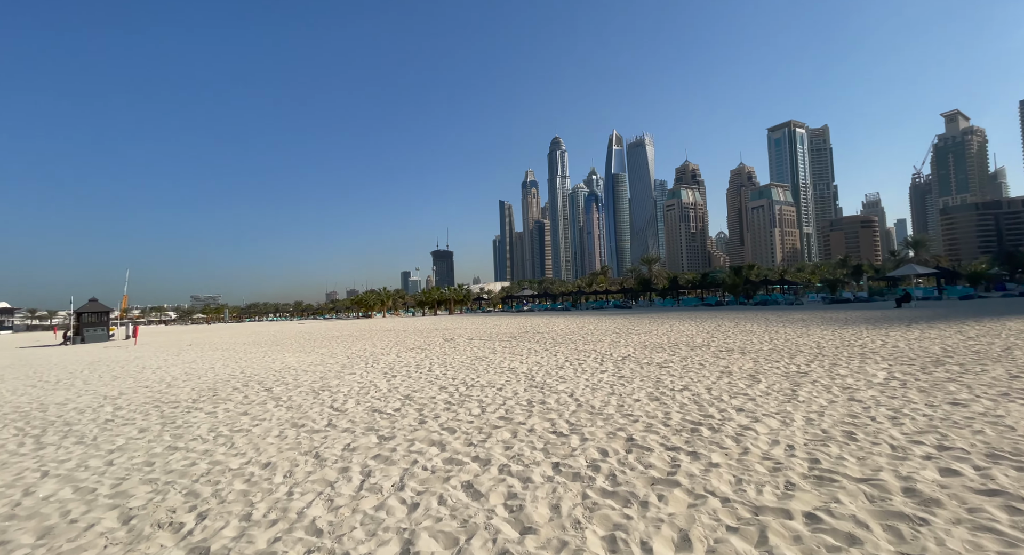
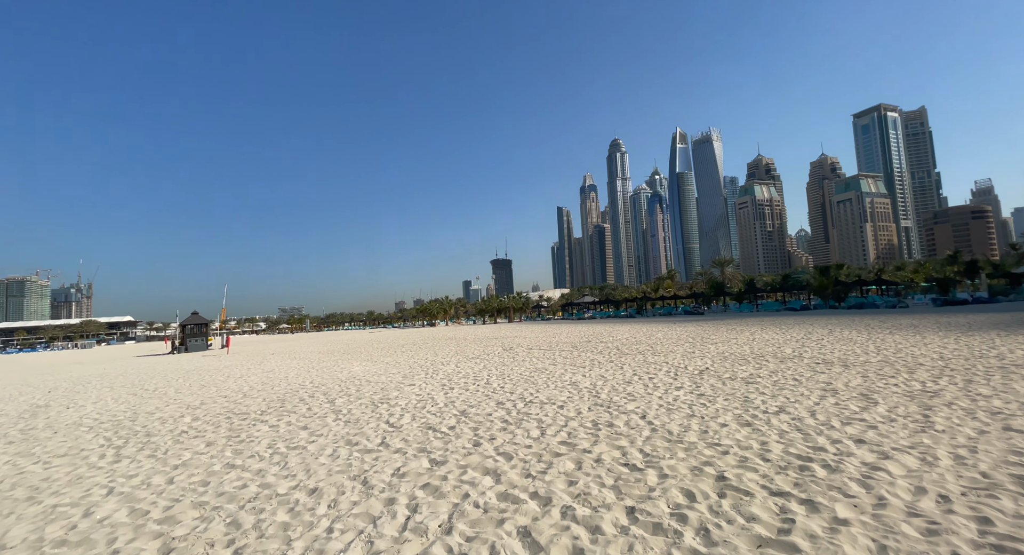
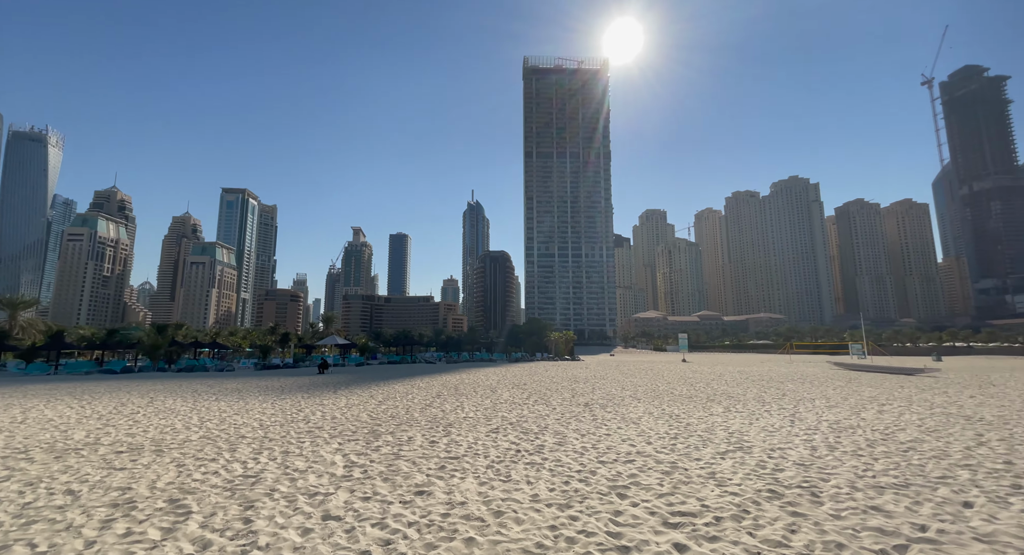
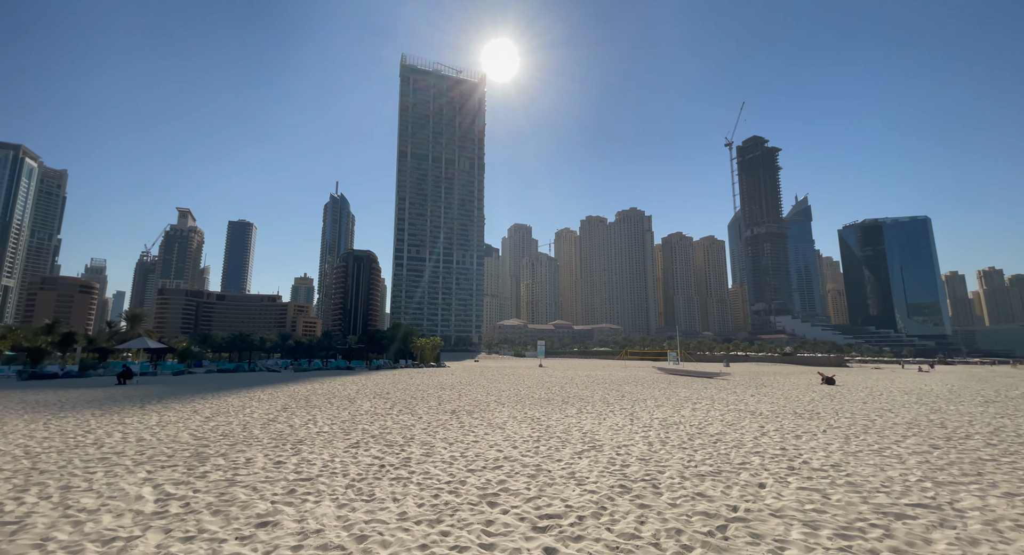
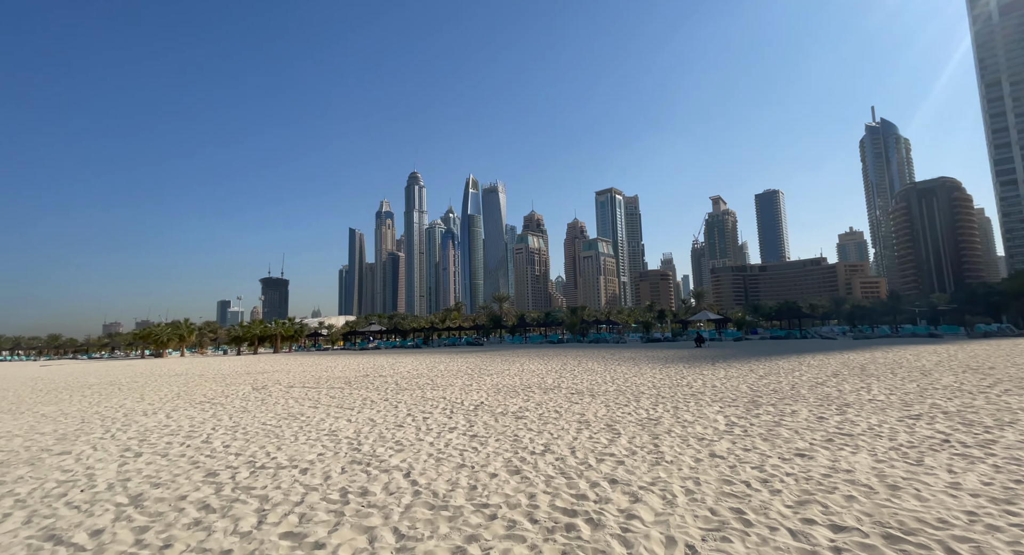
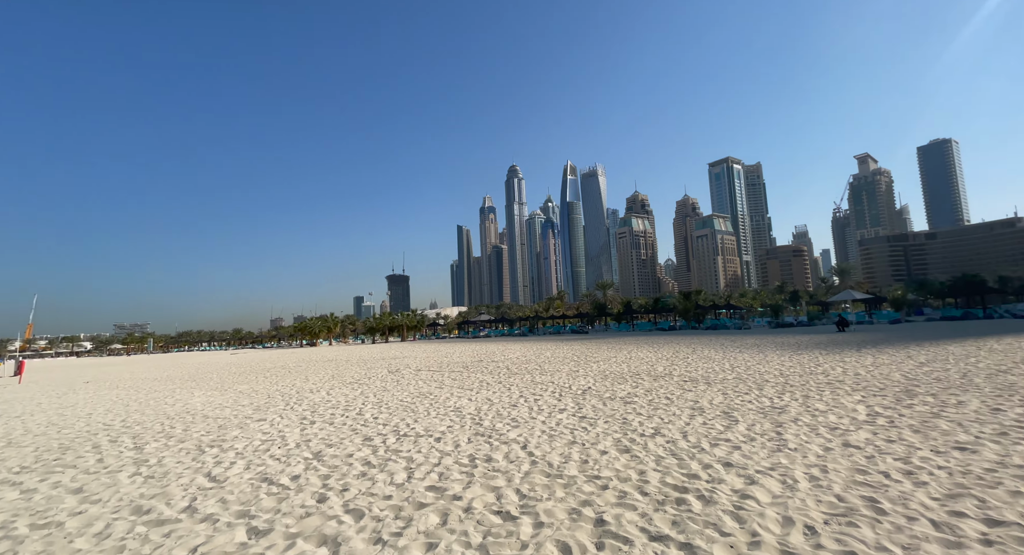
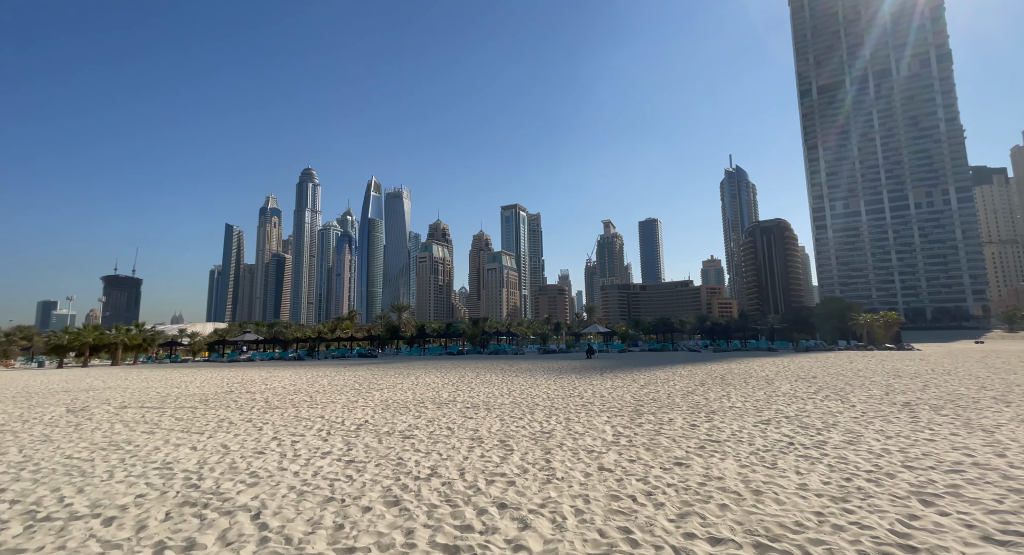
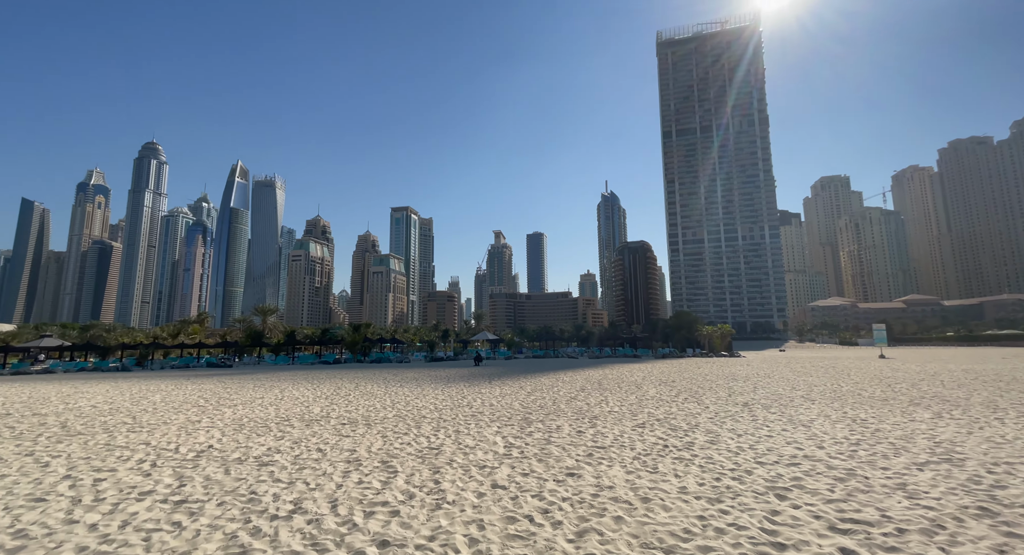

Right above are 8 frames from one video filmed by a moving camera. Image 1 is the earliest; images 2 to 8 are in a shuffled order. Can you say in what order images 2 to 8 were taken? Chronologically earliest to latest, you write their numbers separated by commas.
2, 6, 5, 7, 8, 3, 4
